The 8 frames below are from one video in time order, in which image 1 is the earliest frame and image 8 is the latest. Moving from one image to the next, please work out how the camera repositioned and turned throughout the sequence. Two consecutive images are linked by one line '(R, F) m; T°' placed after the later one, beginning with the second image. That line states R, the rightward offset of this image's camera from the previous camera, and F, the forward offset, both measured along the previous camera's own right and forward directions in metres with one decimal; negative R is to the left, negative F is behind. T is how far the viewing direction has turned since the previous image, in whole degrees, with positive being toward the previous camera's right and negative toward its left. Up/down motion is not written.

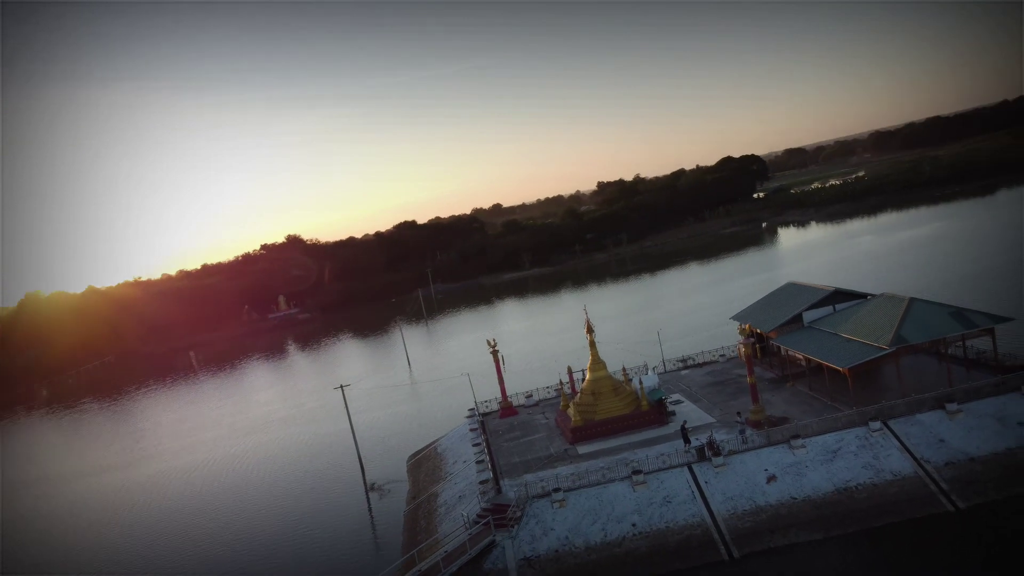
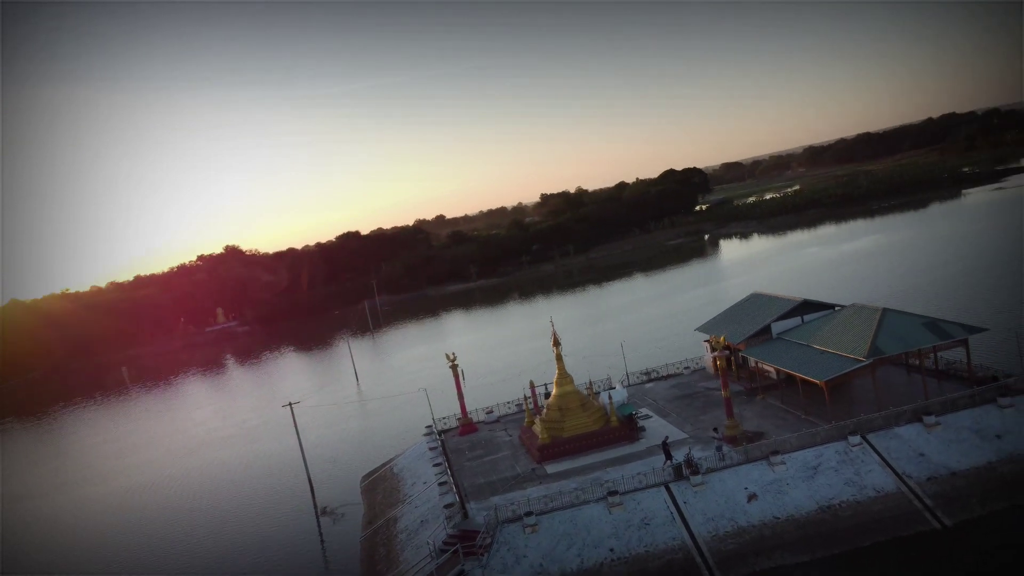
(+2.6, +0.8) m; -5°
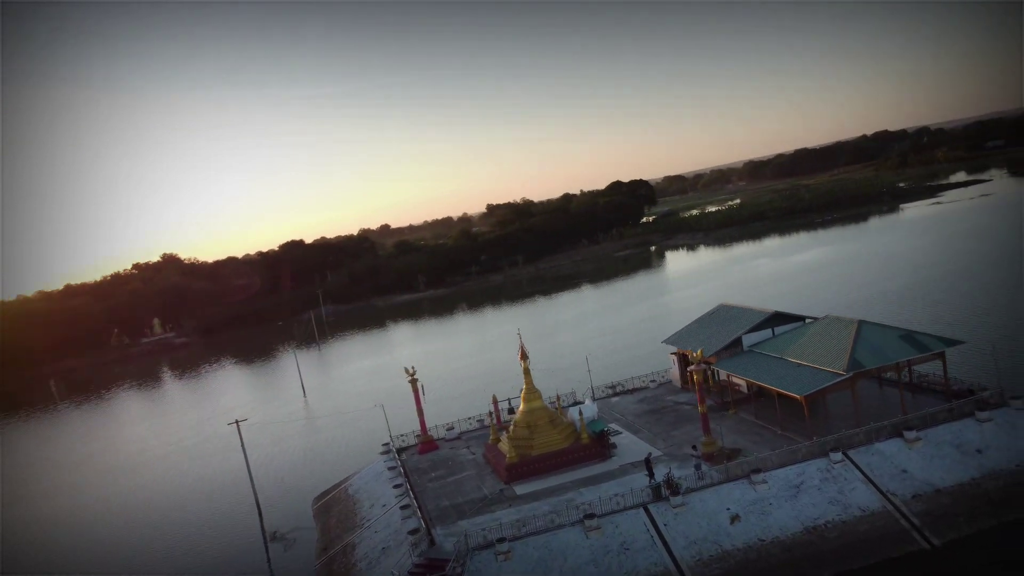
(-0.4, +0.6) m; +4°
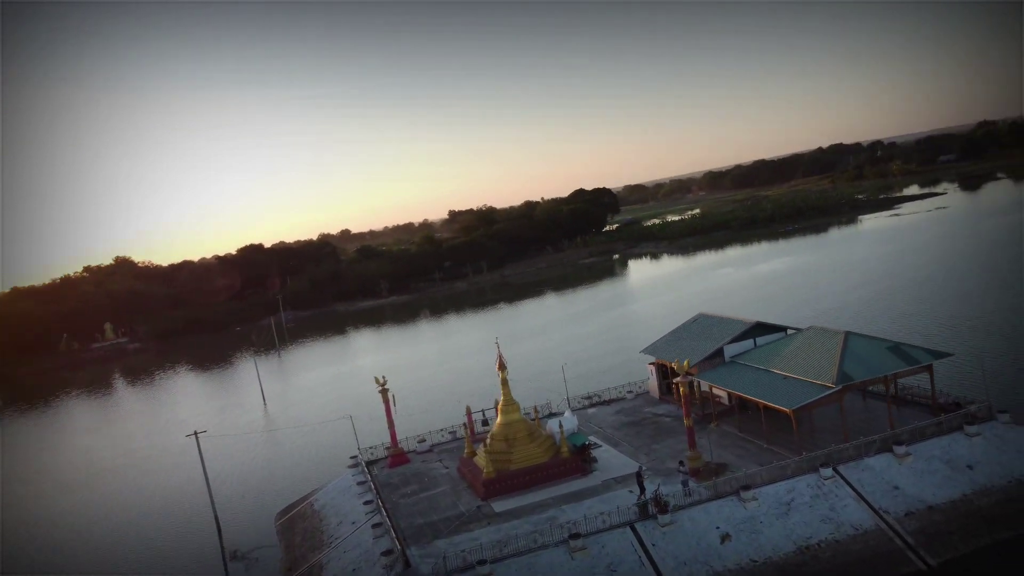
(-0.3, +0.5) m; +3°
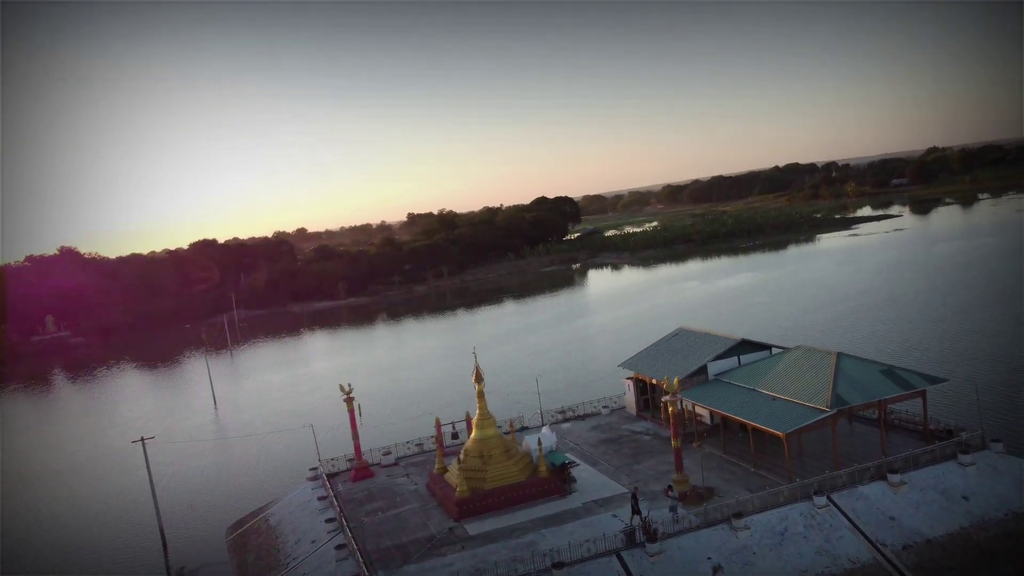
(-0.4, +0.7) m; +4°
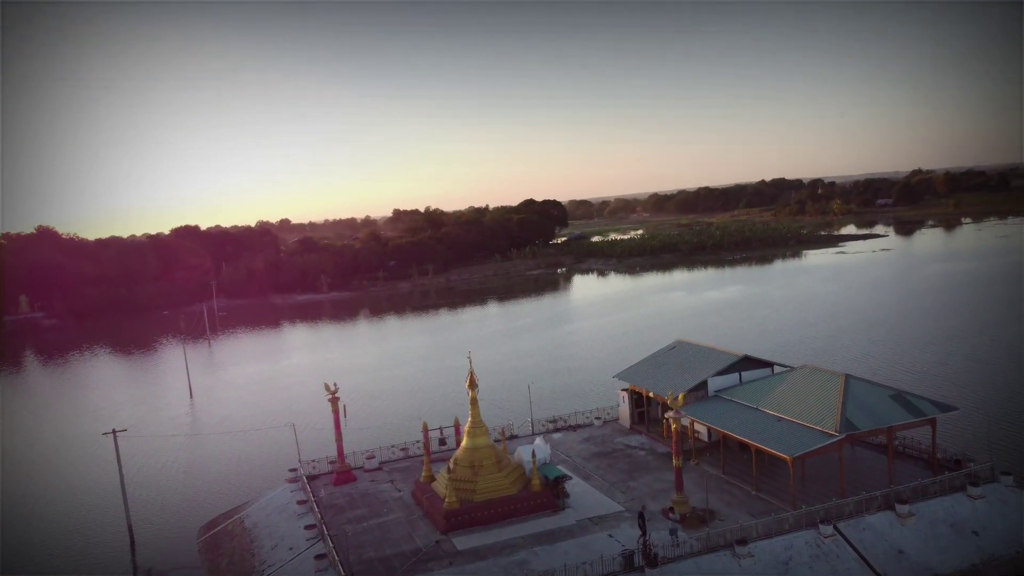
(-0.3, +0.5) m; +1°
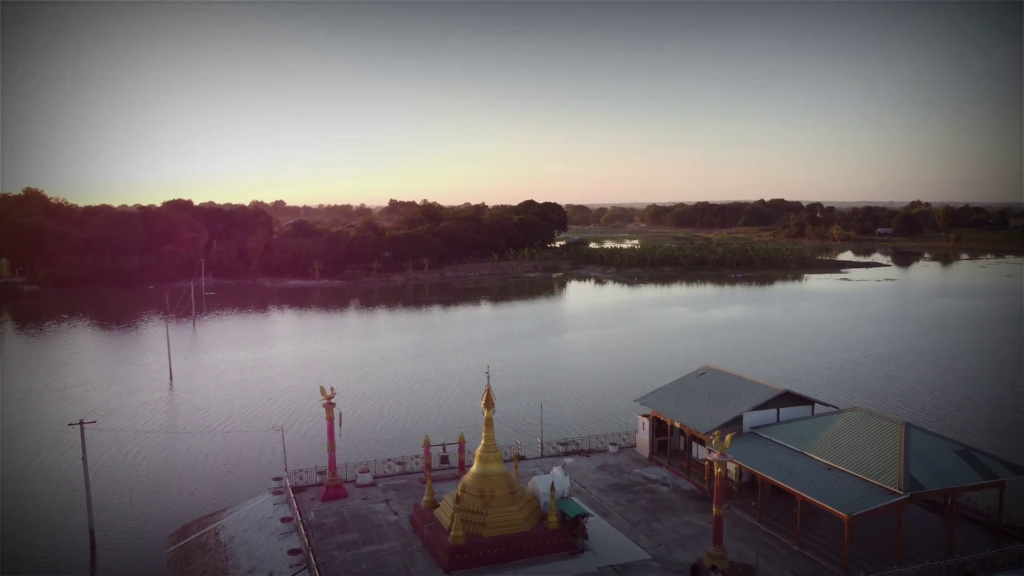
(-0.6, +1.3) m; +1°
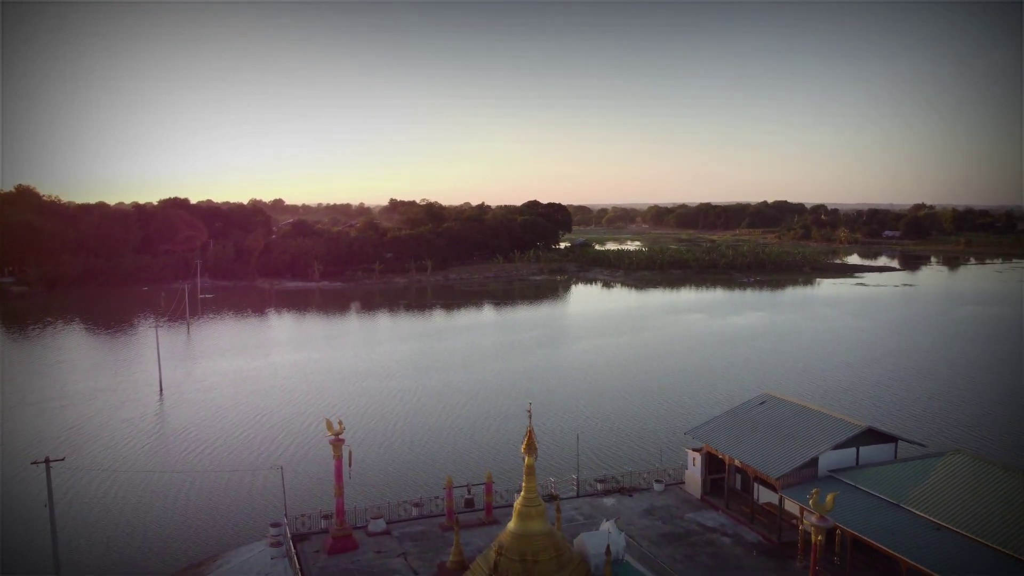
(-0.6, +1.7) m; 0°
